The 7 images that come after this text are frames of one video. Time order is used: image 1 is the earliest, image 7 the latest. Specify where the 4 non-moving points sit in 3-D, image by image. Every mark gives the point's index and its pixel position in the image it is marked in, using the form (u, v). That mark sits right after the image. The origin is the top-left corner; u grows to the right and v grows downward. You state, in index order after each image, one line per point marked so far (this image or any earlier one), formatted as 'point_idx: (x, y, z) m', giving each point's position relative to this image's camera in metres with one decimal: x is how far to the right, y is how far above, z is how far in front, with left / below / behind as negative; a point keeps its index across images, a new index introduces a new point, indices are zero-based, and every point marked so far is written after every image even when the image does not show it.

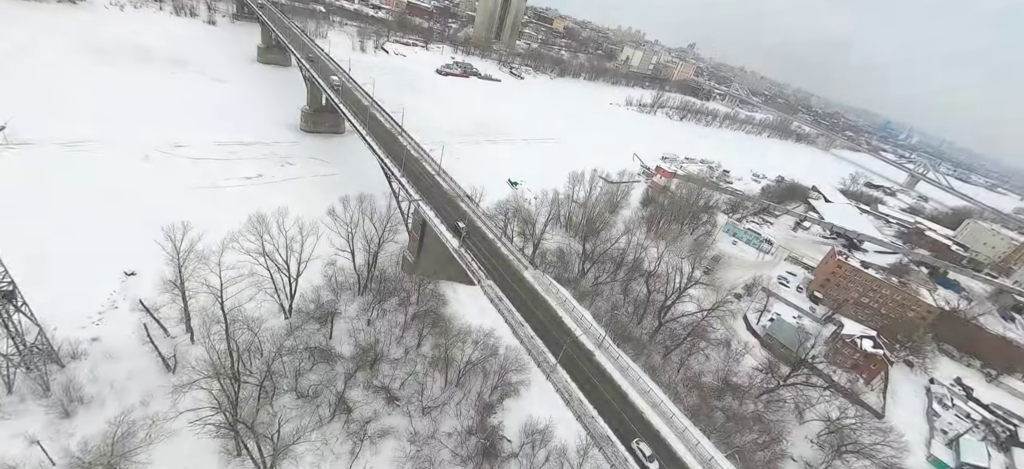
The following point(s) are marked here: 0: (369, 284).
0: (-6.4, -2.3, +18.4) m
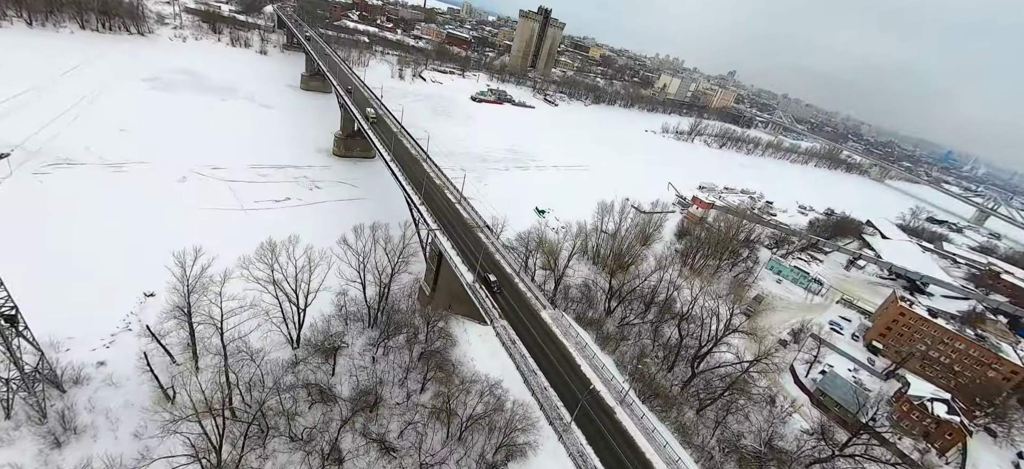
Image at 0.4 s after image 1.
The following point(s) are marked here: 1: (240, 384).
0: (-5.7, -3.6, +17.6) m
1: (-9.4, -5.2, +14.1) m
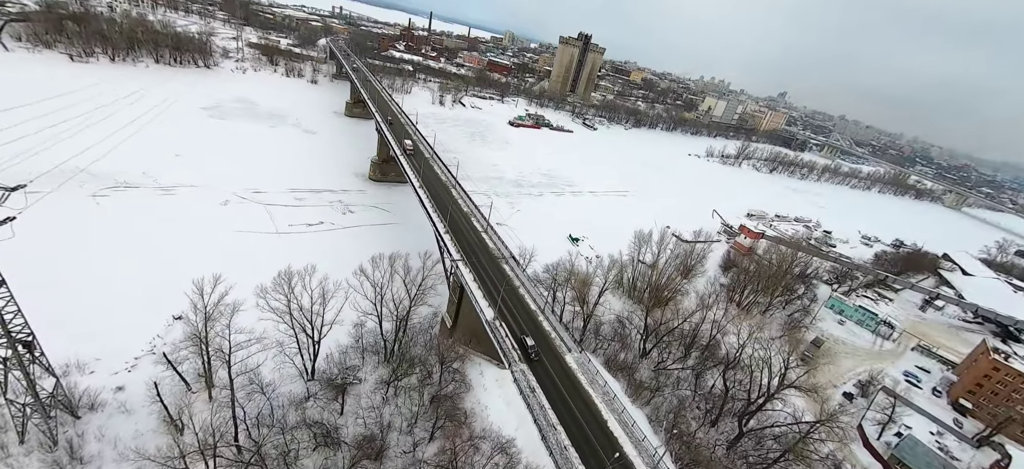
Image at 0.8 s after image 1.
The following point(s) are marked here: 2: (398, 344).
0: (-4.8, -4.8, +16.7) m
1: (-8.8, -6.2, +13.5) m
2: (-4.7, -4.6, +17.0) m
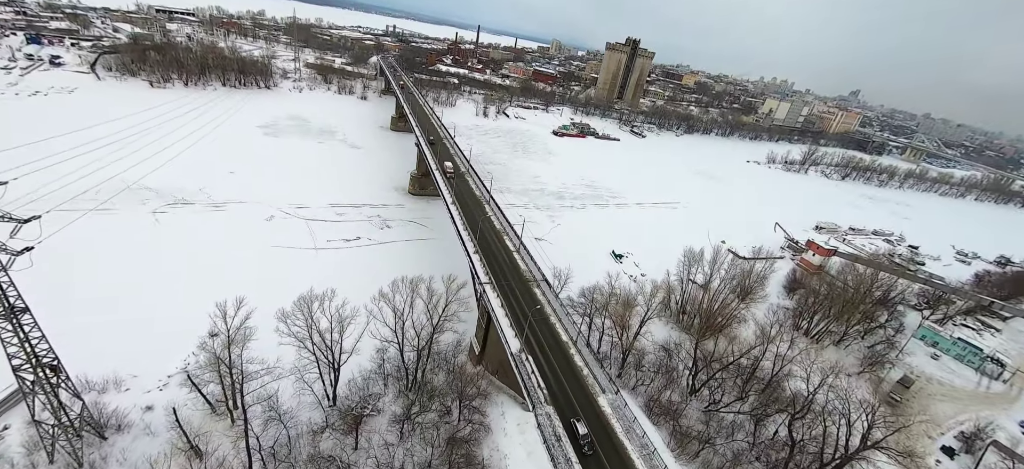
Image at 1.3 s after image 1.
0: (-3.7, -5.7, +15.8) m
1: (-8.1, -7.0, +13.1) m
2: (-3.6, -5.5, +16.0) m
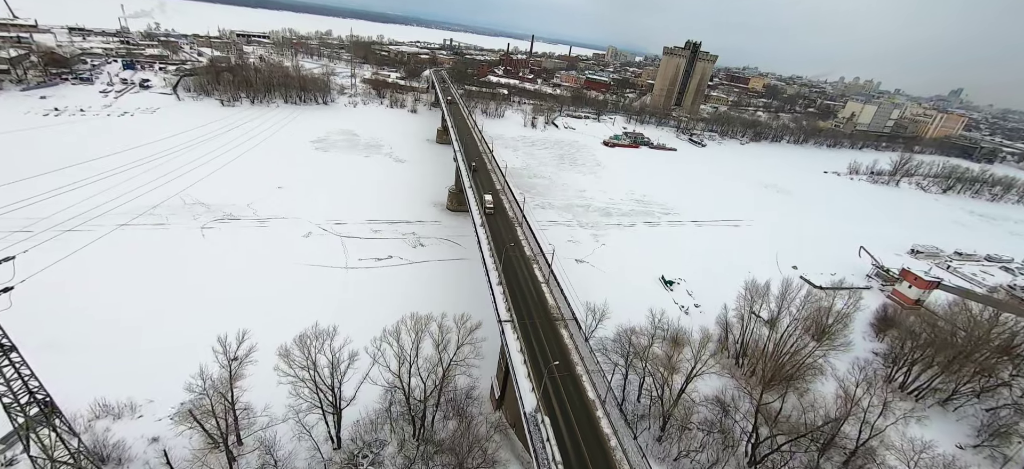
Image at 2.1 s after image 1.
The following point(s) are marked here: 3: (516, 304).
0: (-3.1, -6.9, +14.2) m
1: (-7.8, -8.0, +12.0) m
2: (-3.0, -6.7, +14.4) m
3: (+0.2, -2.9, +17.1) m
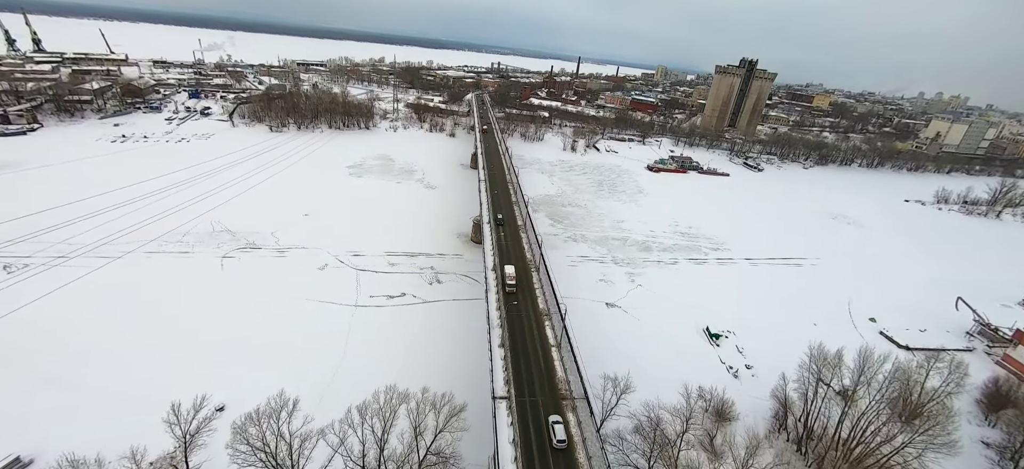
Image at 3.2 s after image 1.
0: (-3.5, -8.7, +11.8) m
1: (-8.4, -9.6, +10.1) m
2: (-3.3, -8.5, +12.0) m
3: (+0.2, -4.9, +14.4) m
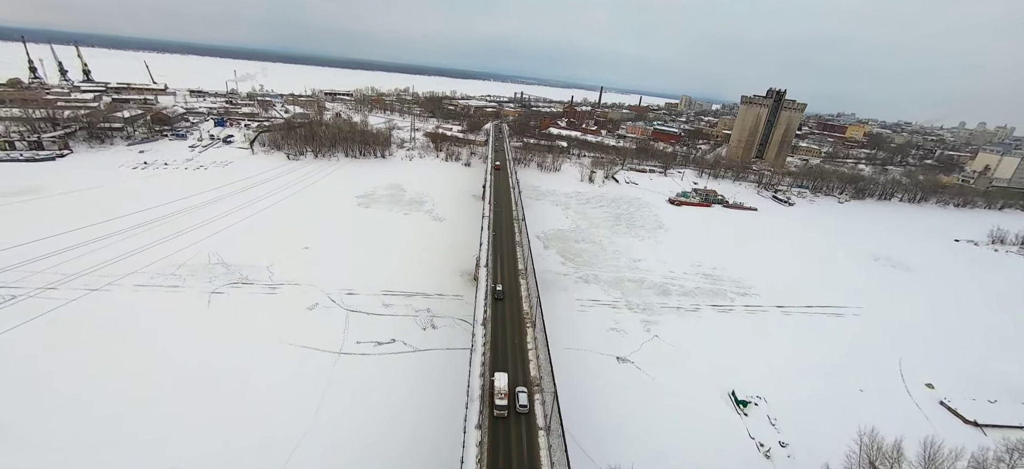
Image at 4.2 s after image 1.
0: (-4.4, -10.3, +9.2) m
1: (-9.5, -11.0, +7.7) m
2: (-4.3, -10.1, +9.4) m
3: (-0.5, -6.8, +11.9) m
